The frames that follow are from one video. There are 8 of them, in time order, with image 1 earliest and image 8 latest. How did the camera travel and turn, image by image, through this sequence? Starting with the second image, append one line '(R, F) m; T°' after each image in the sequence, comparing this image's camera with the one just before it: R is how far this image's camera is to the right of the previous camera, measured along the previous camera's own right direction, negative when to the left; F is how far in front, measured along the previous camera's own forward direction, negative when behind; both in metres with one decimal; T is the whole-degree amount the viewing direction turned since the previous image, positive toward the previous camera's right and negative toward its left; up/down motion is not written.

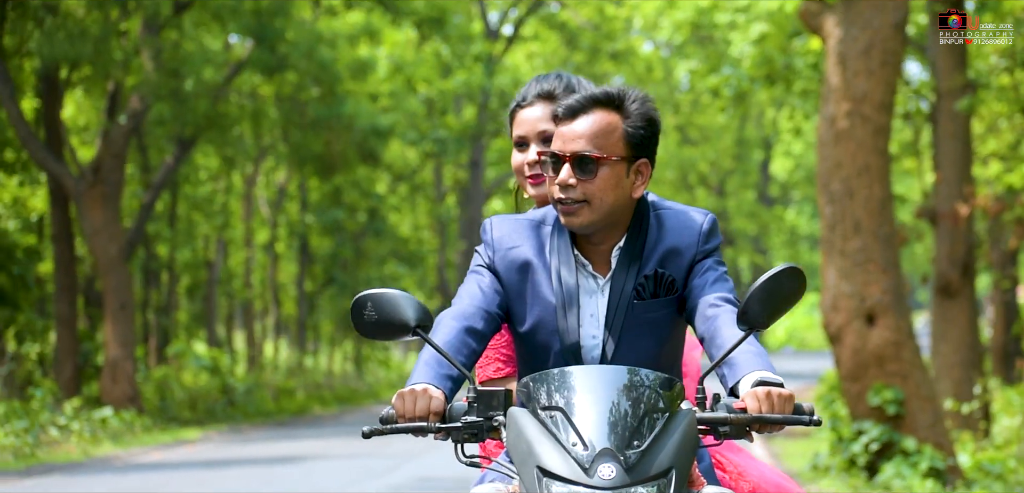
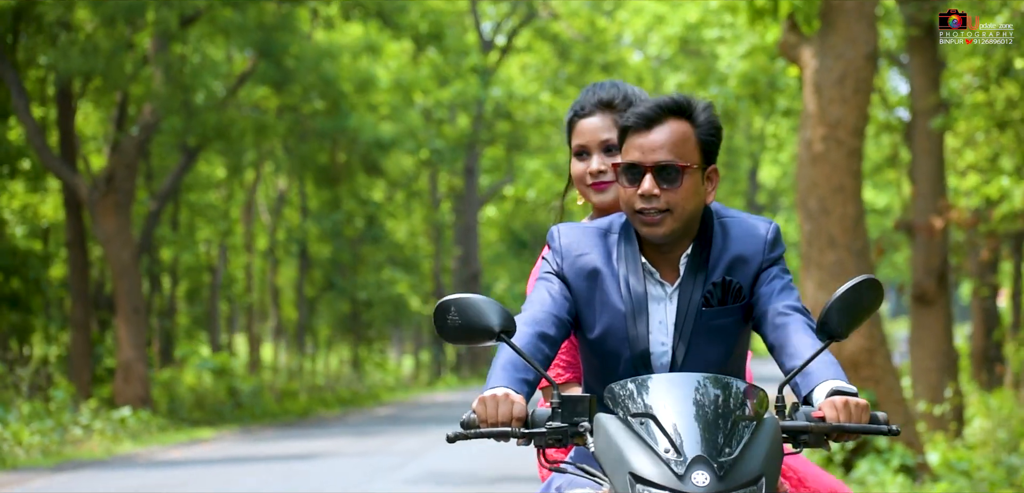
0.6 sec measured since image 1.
(-0.1, -0.8) m; 0°
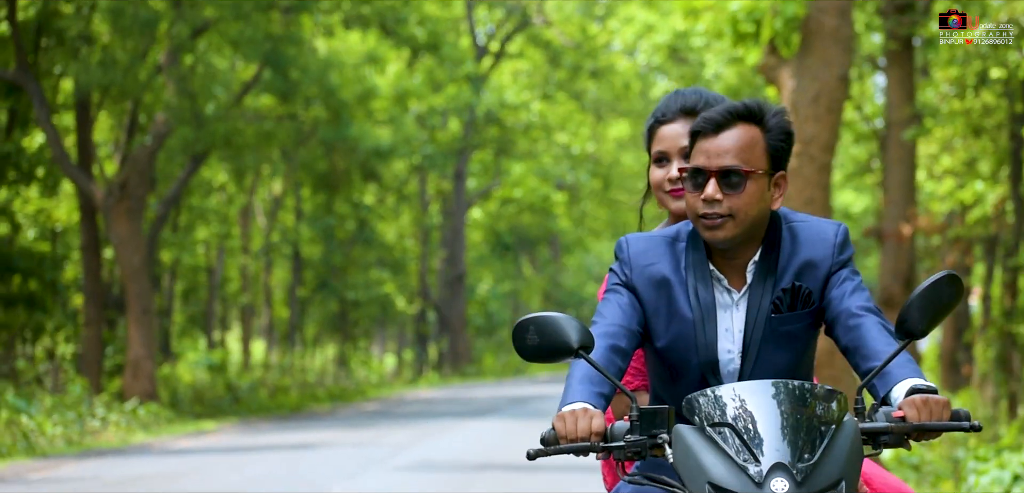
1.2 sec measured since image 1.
(-0.1, -0.9) m; +1°
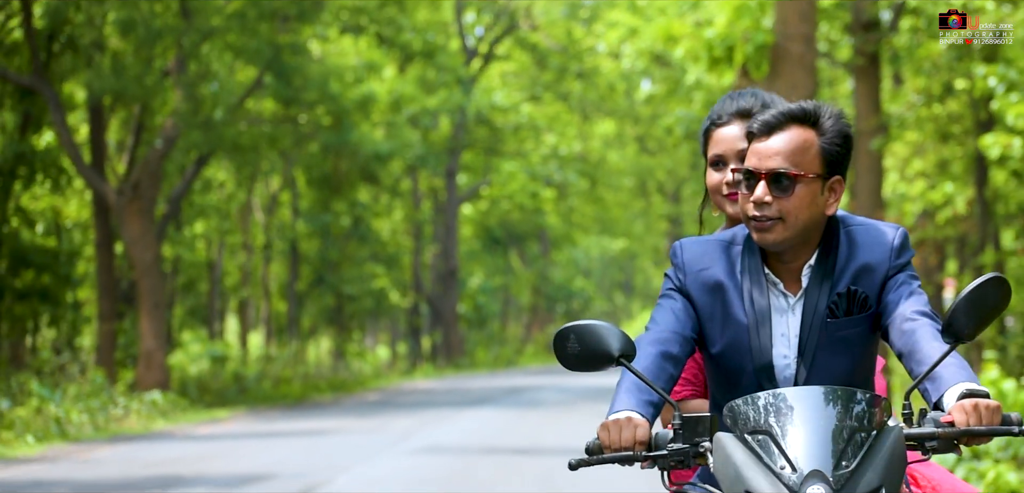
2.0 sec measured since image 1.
(-0.1, -1.2) m; 0°
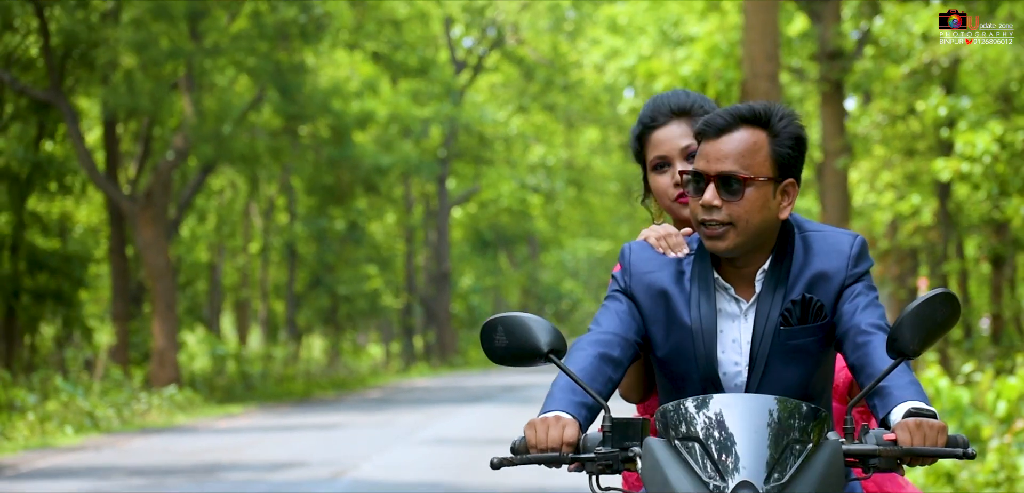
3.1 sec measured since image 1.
(-0.1, -1.4) m; +1°
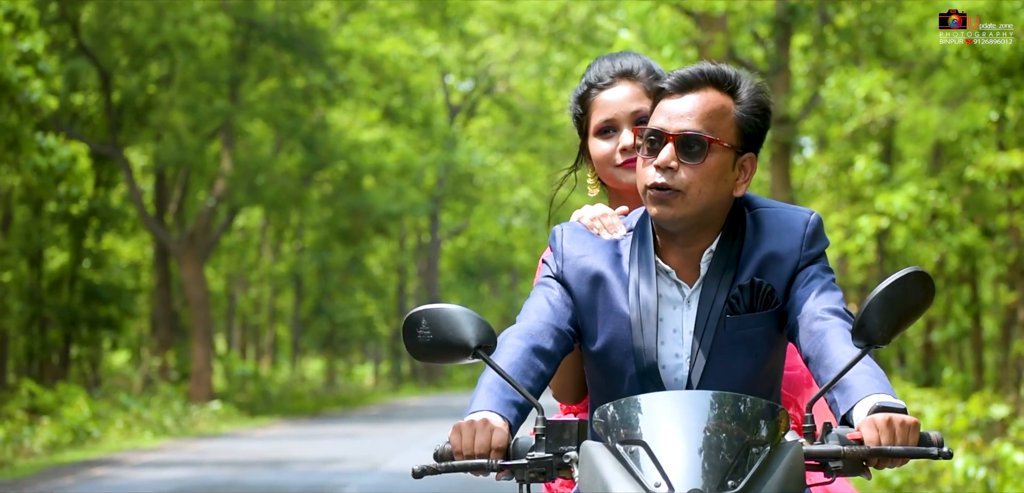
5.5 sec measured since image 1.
(-0.2, -3.3) m; +1°
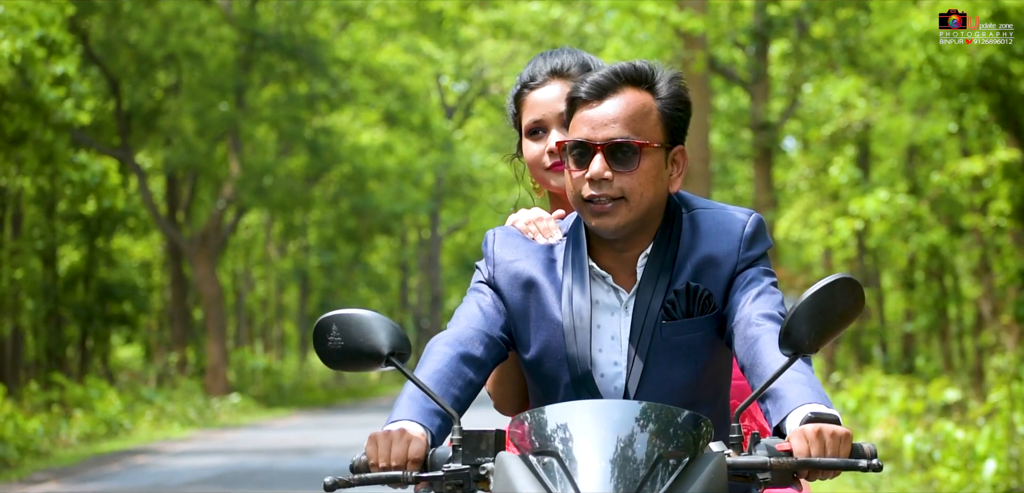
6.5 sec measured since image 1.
(0.0, -1.5) m; 0°
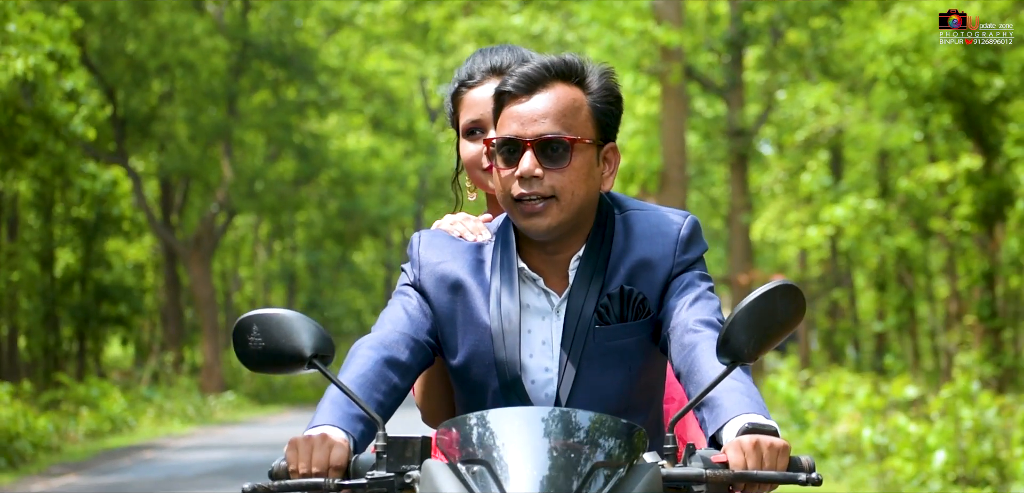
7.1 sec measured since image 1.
(-0.1, -0.9) m; +1°
